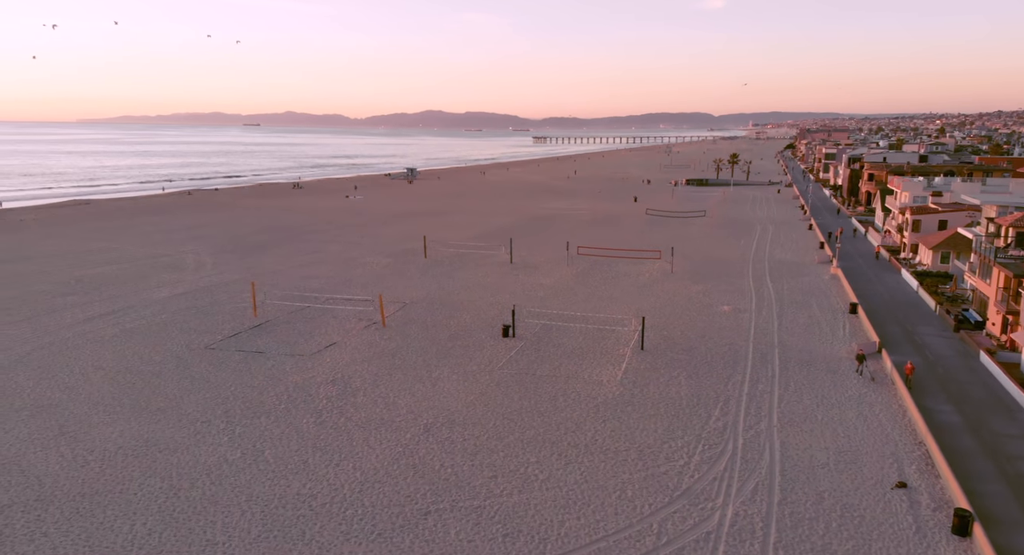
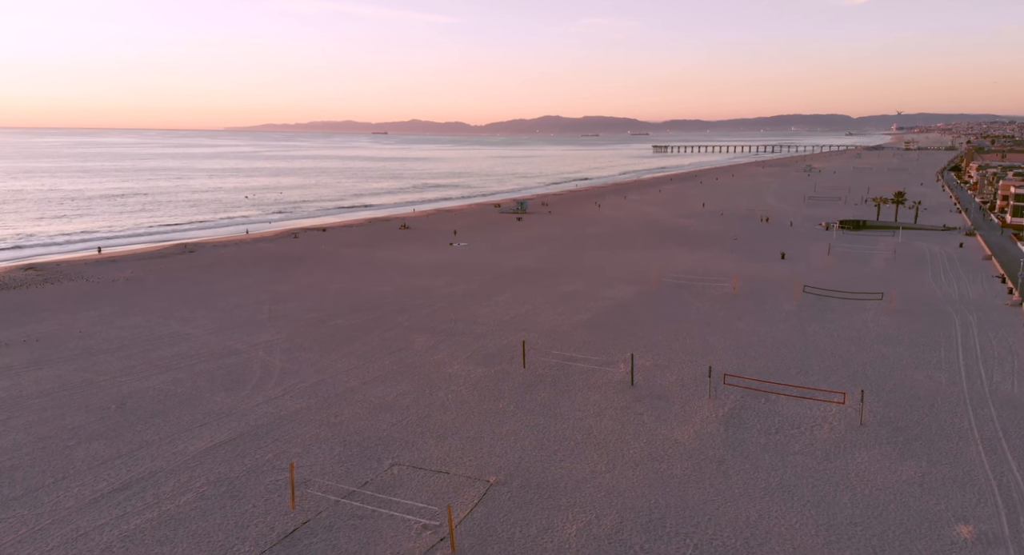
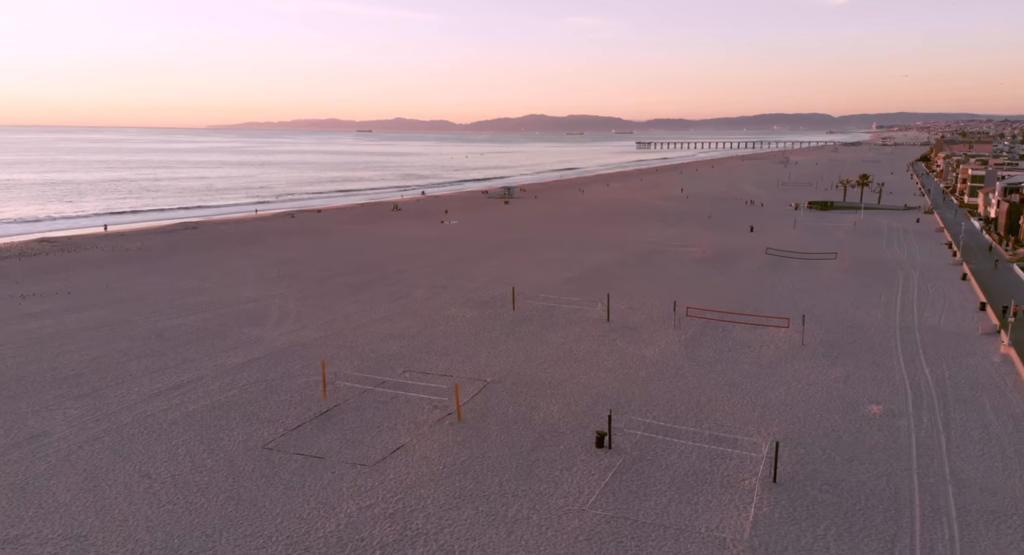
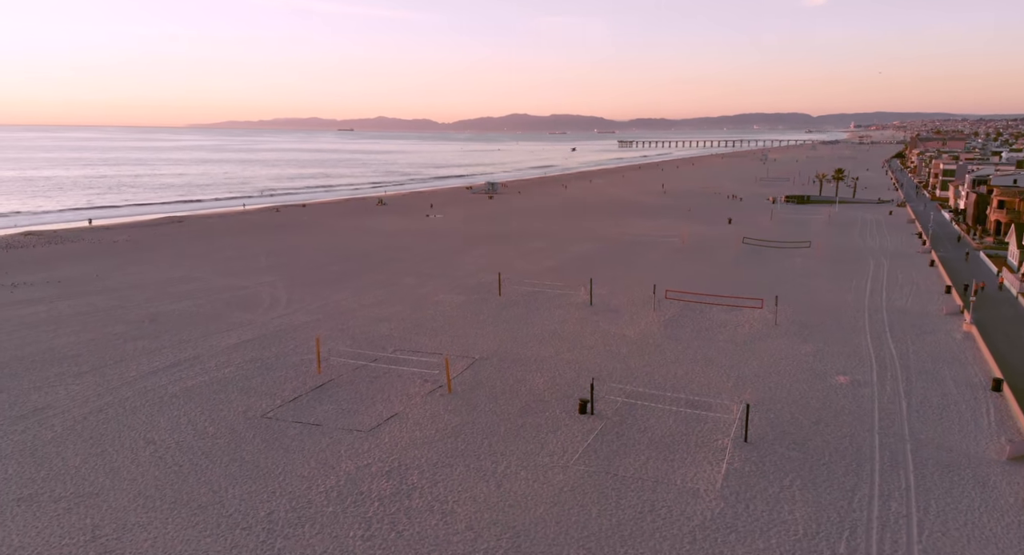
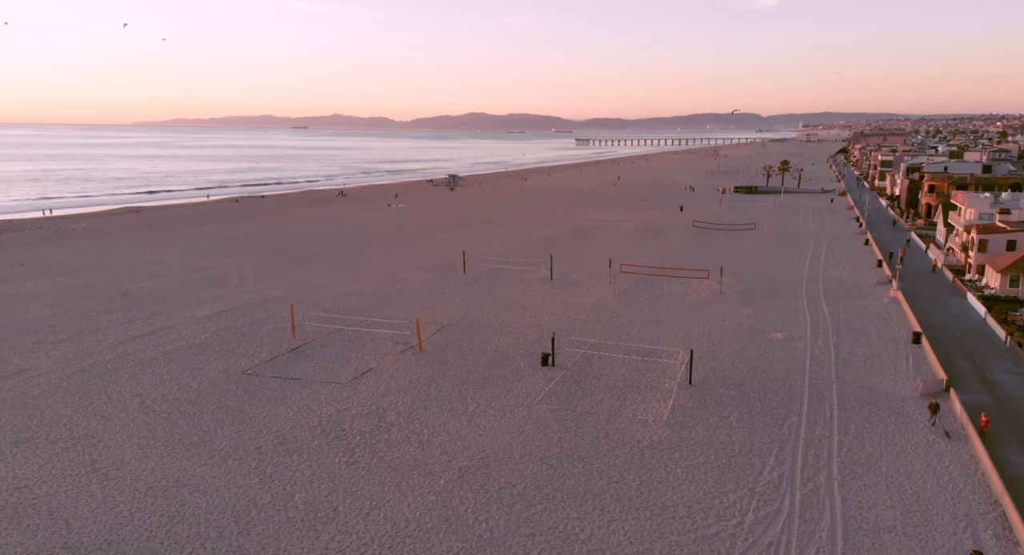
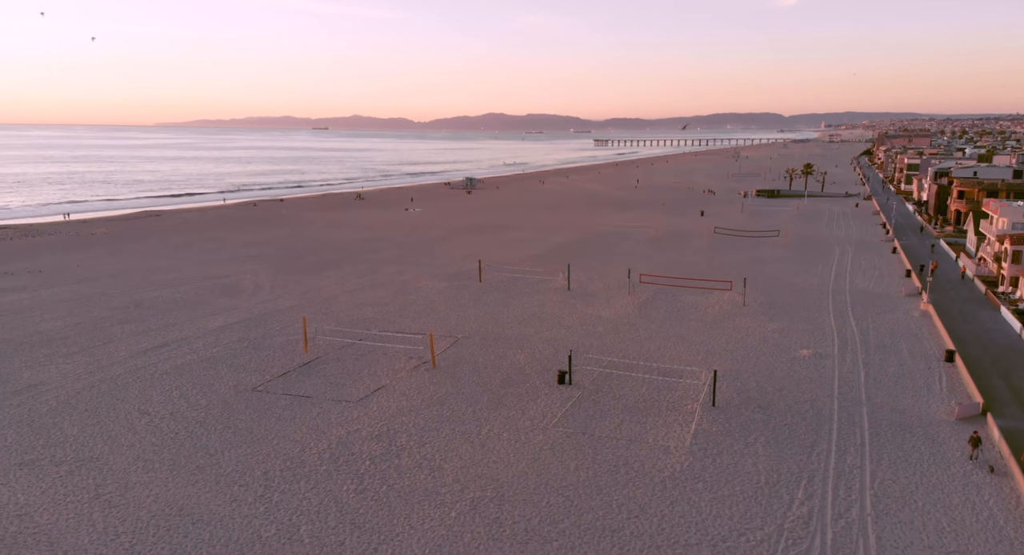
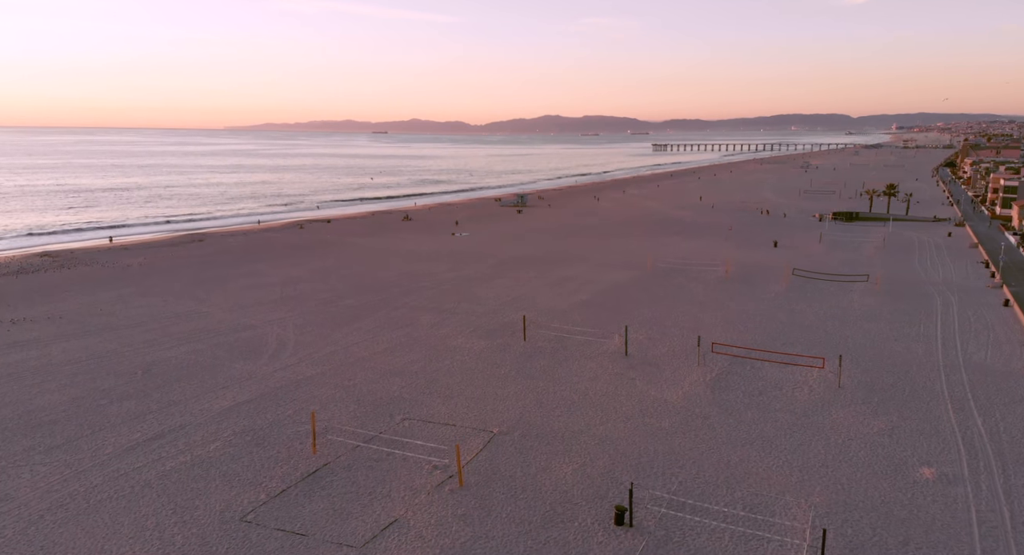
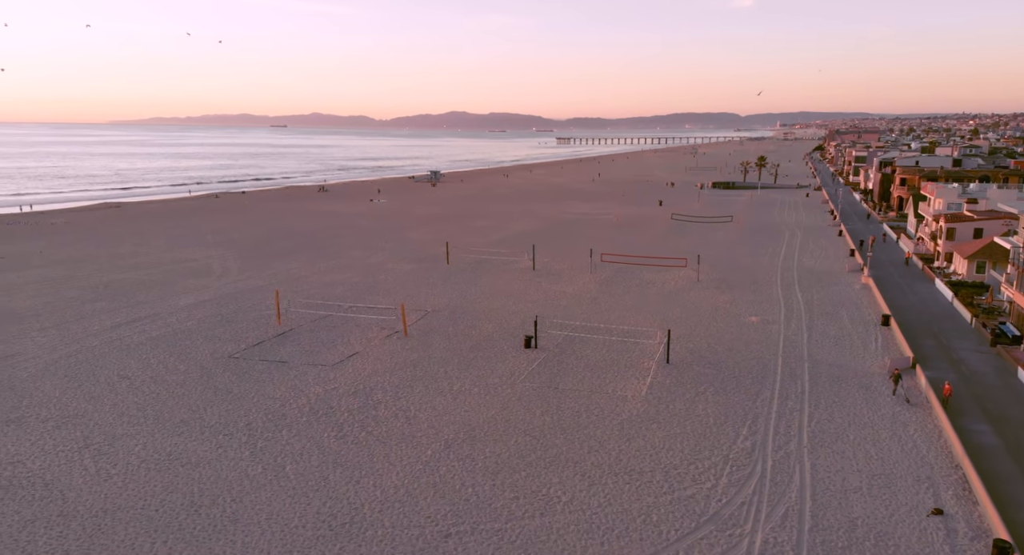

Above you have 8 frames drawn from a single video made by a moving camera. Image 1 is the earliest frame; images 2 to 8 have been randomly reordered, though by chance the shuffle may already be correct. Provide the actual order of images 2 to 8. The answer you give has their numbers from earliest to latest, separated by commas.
8, 5, 6, 4, 3, 7, 2
